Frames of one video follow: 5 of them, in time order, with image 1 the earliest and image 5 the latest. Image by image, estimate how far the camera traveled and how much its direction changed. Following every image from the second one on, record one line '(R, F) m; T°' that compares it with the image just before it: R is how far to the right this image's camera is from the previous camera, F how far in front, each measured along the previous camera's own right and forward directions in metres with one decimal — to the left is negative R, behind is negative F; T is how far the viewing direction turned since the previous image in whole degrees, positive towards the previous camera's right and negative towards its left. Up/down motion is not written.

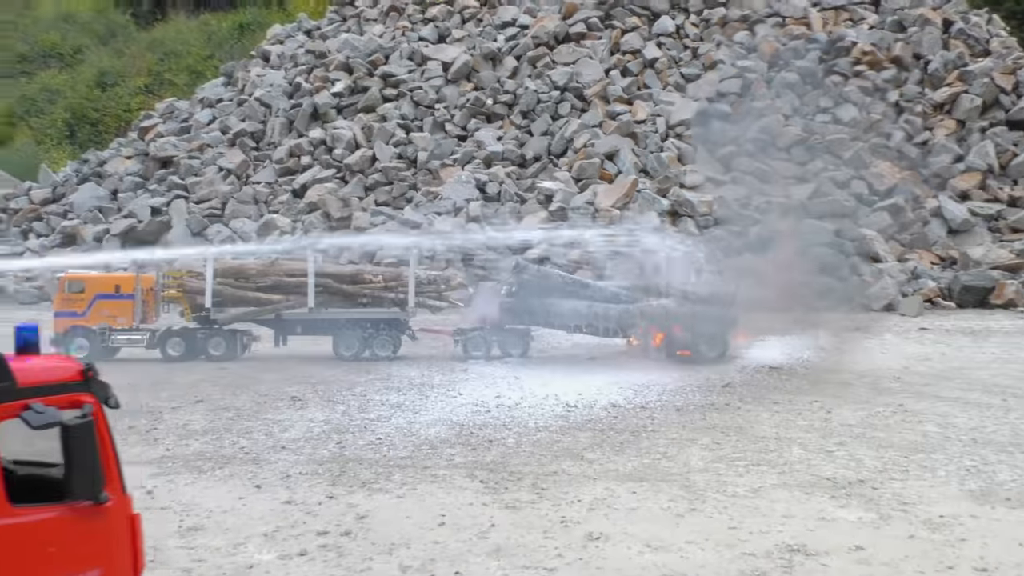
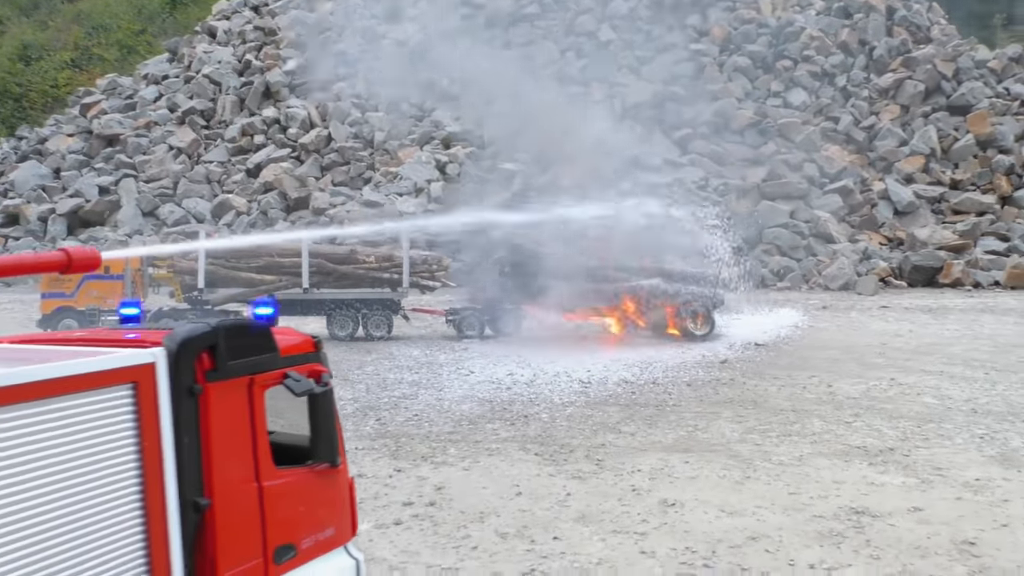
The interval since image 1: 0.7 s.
(-0.6, -0.1) m; +4°
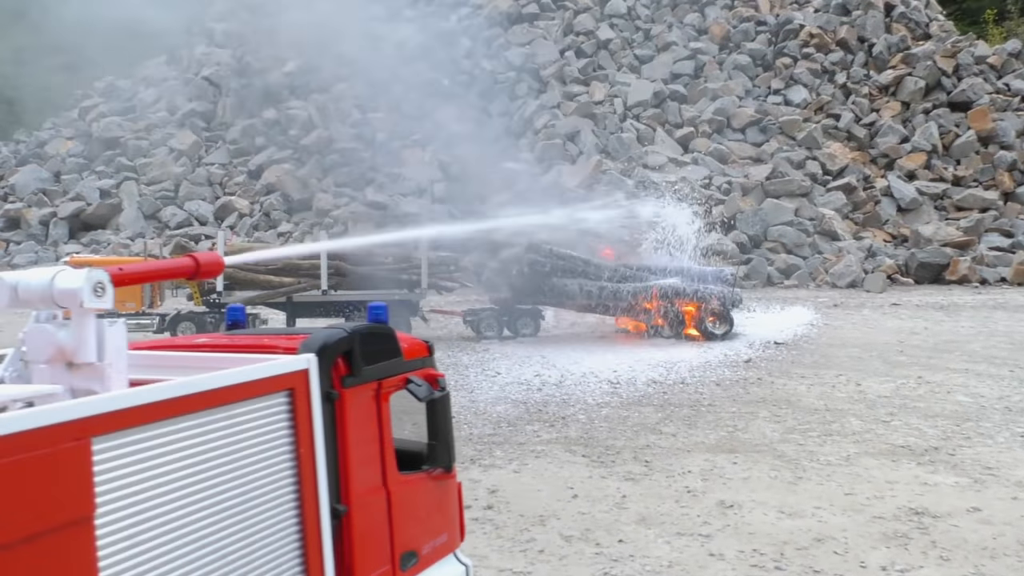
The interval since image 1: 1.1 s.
(-0.3, 0.0) m; 0°
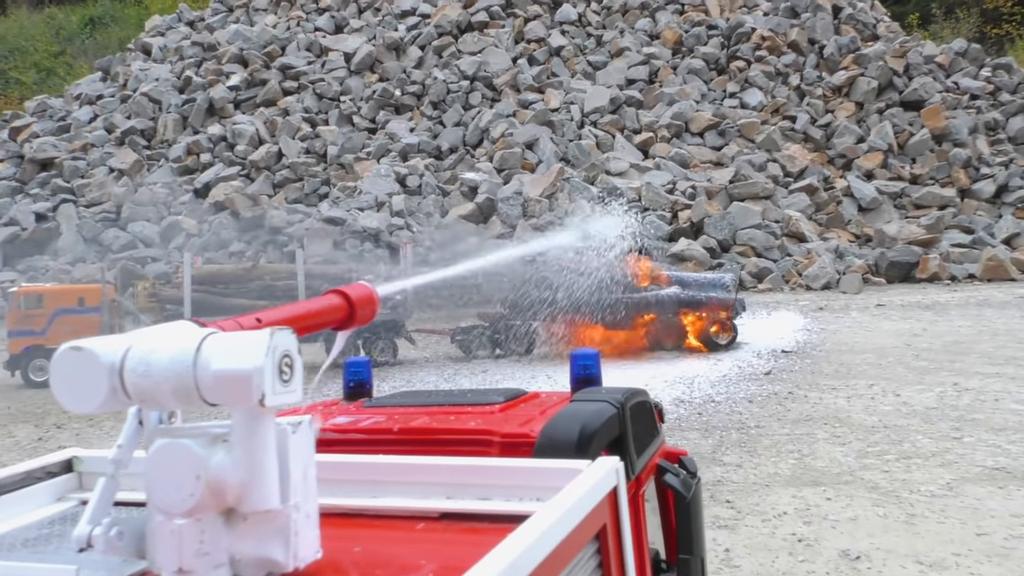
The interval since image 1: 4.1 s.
(-0.5, +0.7) m; +4°
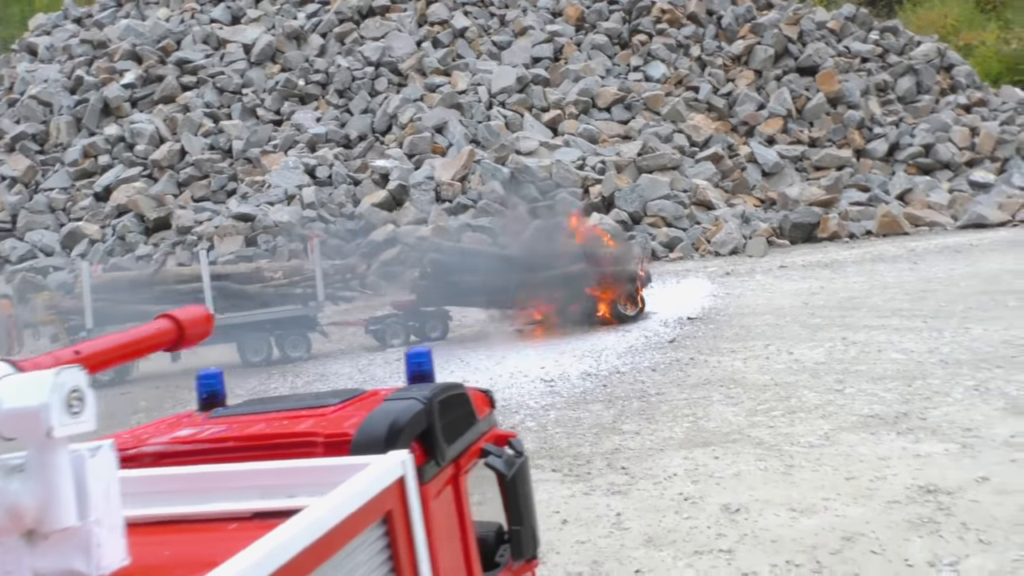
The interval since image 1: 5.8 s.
(+0.2, -0.1) m; +5°
